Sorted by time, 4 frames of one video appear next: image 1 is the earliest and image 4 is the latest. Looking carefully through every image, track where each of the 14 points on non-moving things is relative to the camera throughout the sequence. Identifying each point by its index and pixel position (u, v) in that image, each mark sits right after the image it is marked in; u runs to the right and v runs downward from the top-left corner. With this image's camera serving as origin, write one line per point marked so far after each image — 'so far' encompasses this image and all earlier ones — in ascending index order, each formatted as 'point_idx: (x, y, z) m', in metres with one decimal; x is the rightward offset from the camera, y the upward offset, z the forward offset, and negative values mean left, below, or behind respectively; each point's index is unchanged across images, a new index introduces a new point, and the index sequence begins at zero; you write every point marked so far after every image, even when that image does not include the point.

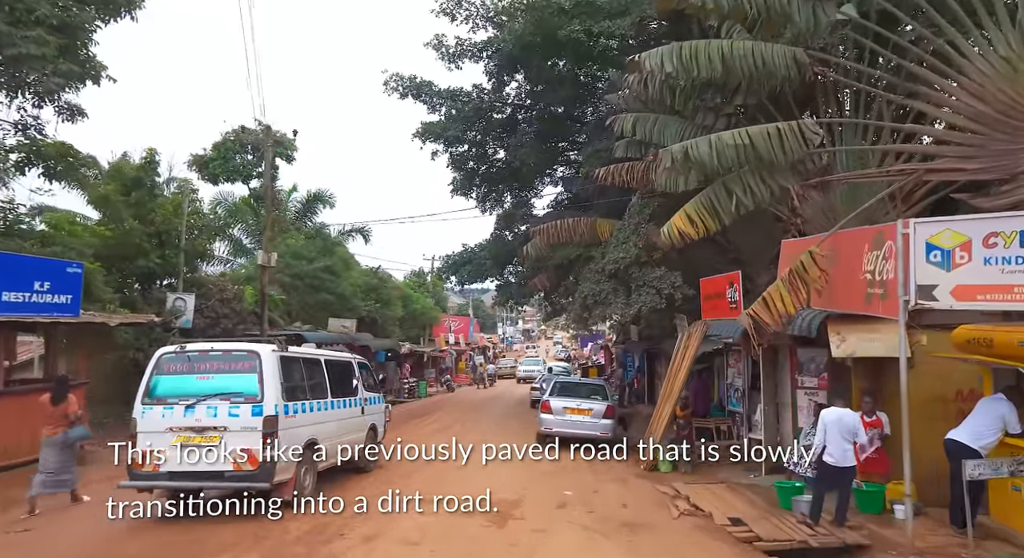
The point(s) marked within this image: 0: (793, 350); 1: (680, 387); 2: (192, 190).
0: (+4.2, -1.1, +9.7) m
1: (+3.0, -1.9, +11.4) m
2: (-9.0, +2.5, +17.9) m
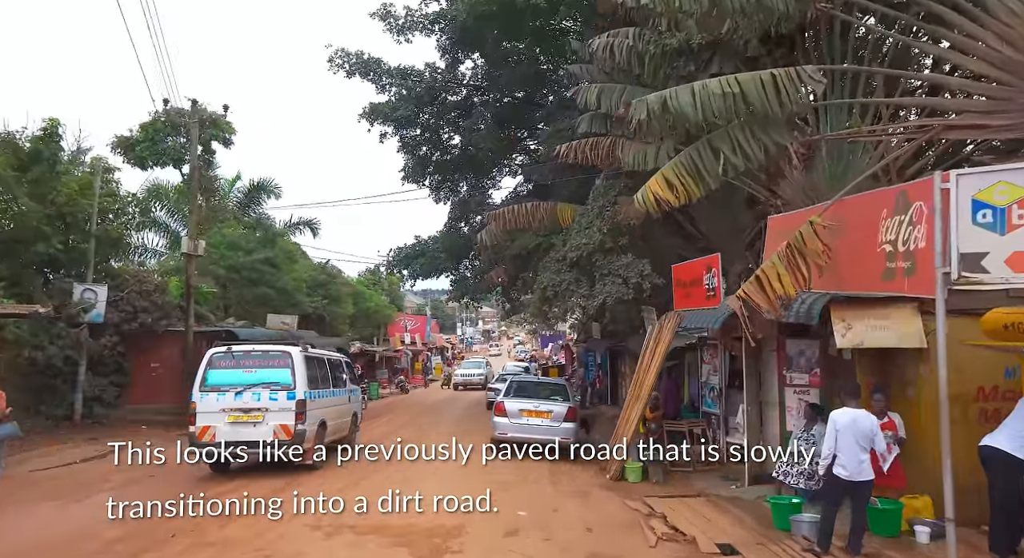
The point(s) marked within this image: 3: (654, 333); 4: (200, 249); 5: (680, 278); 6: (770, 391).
0: (+3.6, -0.8, +8.5) m
1: (+2.2, -1.7, +10.1) m
2: (-10.1, +2.7, +15.9) m
3: (+2.4, -0.9, +10.9) m
4: (-8.2, +0.8, +16.8) m
5: (+2.8, 0.0, +10.6) m
6: (+3.5, -1.5, +8.8) m
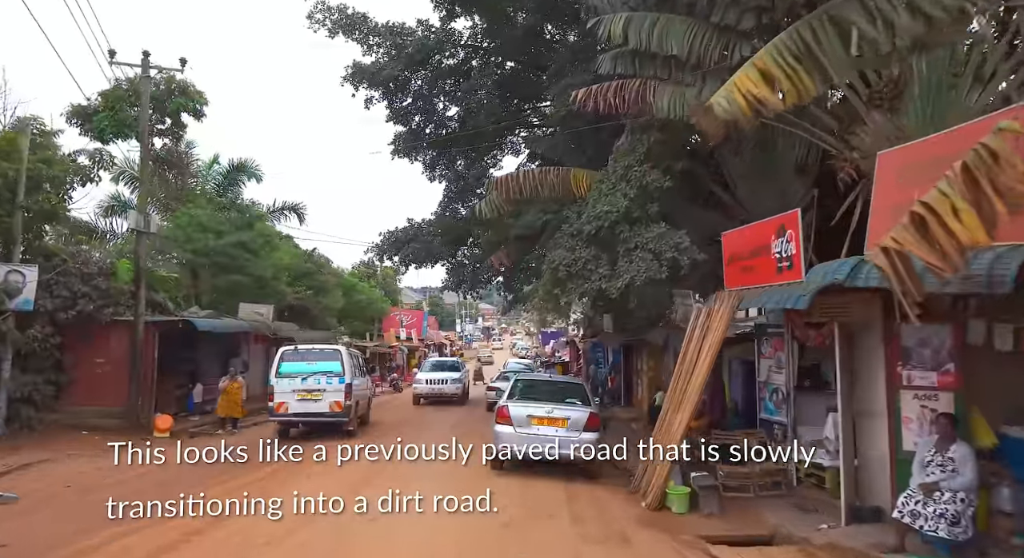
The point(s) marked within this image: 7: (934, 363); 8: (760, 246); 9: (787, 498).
0: (+3.6, -0.5, +6.1) m
1: (+2.2, -1.3, +7.7) m
2: (-10.0, +3.2, +13.6) m
3: (+2.5, -0.5, +8.6) m
4: (-8.1, +1.2, +14.5) m
5: (+2.9, +0.4, +8.3) m
6: (+3.6, -1.2, +6.5) m
7: (+3.8, -0.7, +5.7) m
8: (+2.9, +0.4, +7.6) m
9: (+3.2, -2.6, +7.5) m
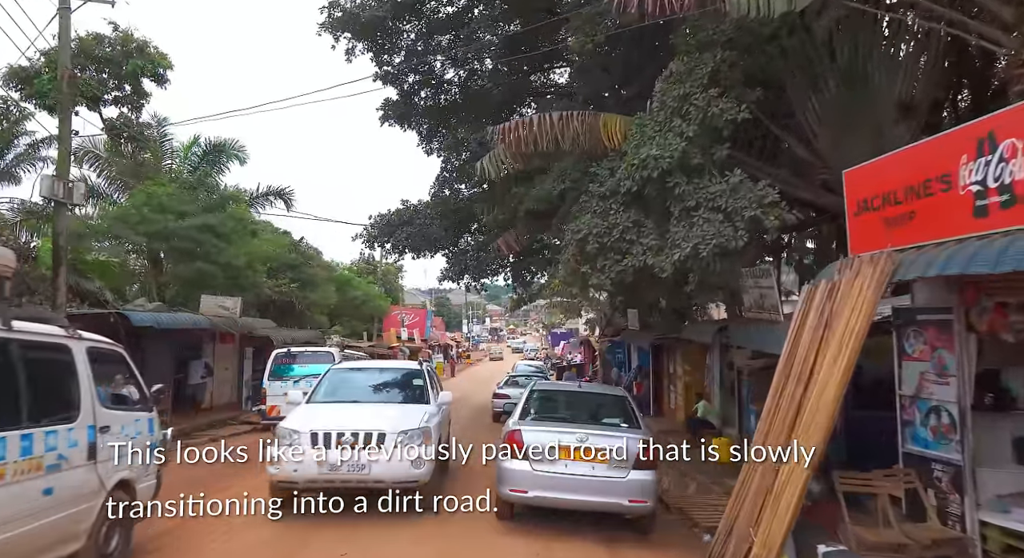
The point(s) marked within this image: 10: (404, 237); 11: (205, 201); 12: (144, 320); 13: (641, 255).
0: (+3.7, -0.1, +3.2) m
1: (+2.4, -1.0, +4.8) m
2: (-9.9, +3.5, +10.8) m
3: (+2.6, -0.2, +5.7) m
4: (-7.9, +1.5, +11.7) m
5: (+3.0, +0.7, +5.4) m
6: (+3.7, -0.8, +3.5) m
7: (+3.9, -0.4, +2.8) m
8: (+3.1, +0.8, +4.7) m
9: (+3.4, -2.2, +4.6) m
10: (-3.2, +1.2, +18.9) m
11: (-8.6, +2.2, +17.8) m
12: (-6.8, -0.8, +11.7) m
13: (+1.6, +0.3, +7.8) m
